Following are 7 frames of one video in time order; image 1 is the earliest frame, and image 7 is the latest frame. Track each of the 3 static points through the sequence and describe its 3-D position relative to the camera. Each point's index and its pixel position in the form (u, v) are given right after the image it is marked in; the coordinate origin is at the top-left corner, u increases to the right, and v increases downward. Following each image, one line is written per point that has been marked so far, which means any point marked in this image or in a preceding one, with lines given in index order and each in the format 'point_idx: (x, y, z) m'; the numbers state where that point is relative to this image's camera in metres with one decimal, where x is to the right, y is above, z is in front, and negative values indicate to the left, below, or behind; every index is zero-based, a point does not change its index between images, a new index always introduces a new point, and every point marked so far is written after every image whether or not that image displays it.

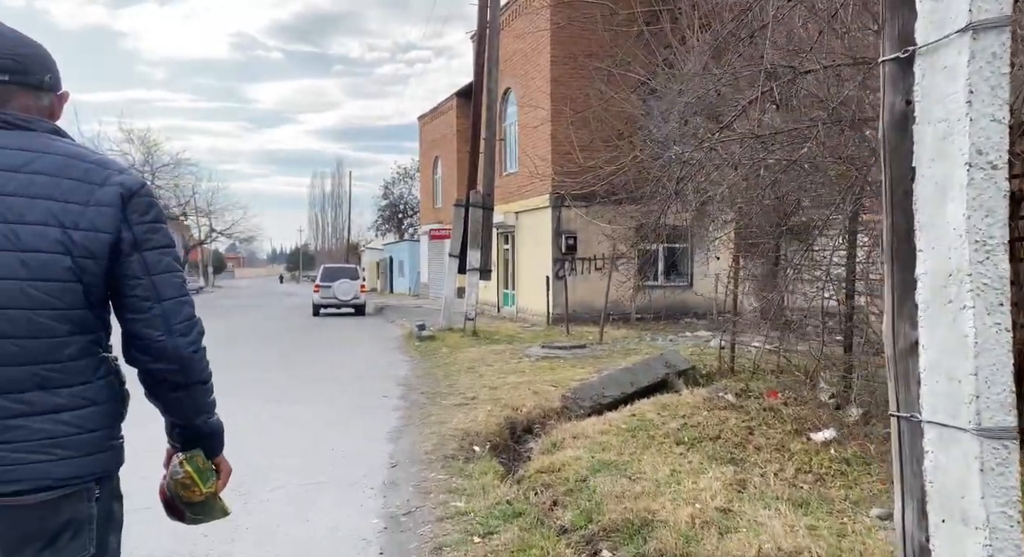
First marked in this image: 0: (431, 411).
0: (-0.8, -1.3, +7.1) m
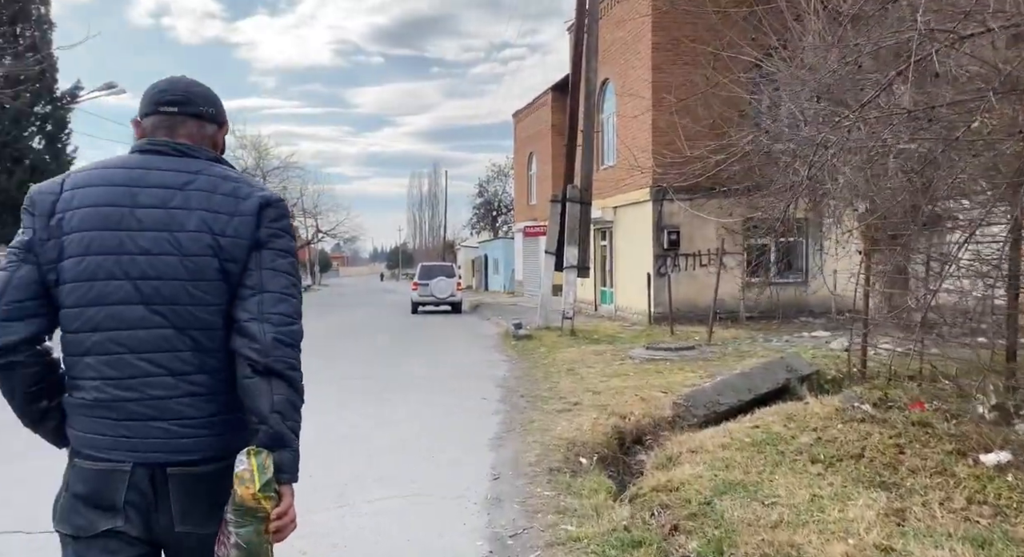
0: (+0.2, -1.3, +6.7) m
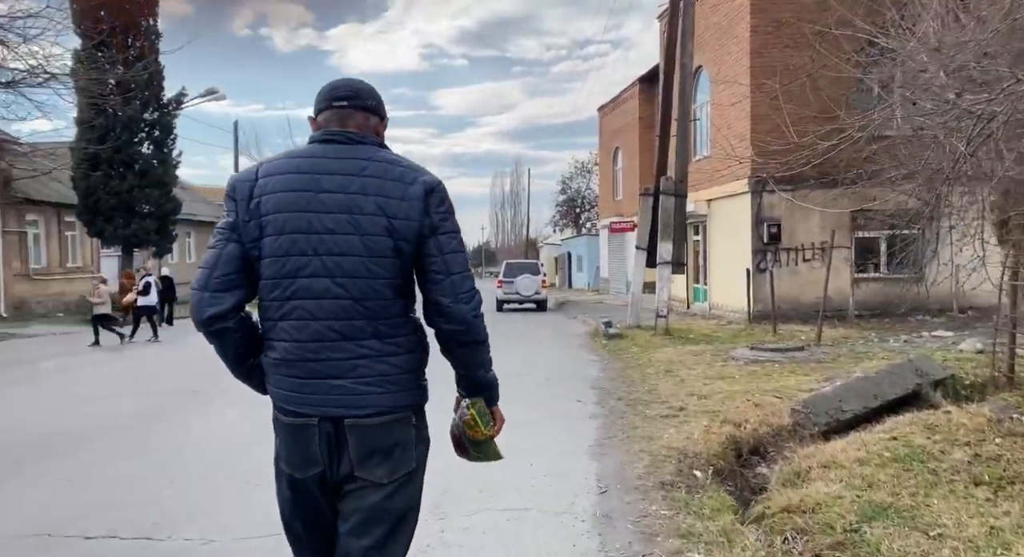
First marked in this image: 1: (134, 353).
0: (+1.1, -1.2, +6.2) m
1: (-7.4, -1.5, +14.2) m
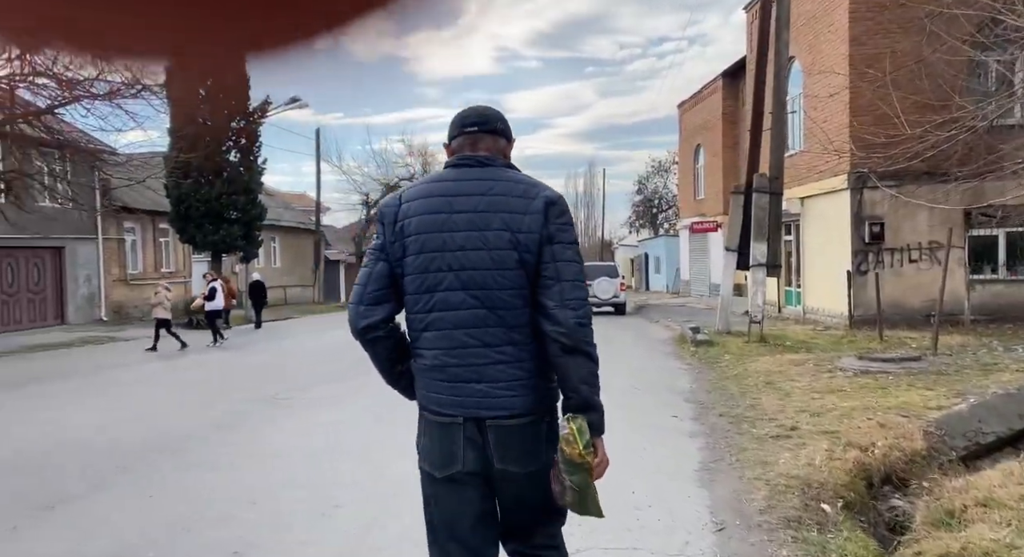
0: (+1.8, -1.3, +5.7) m
1: (-5.8, -1.6, +14.4) m
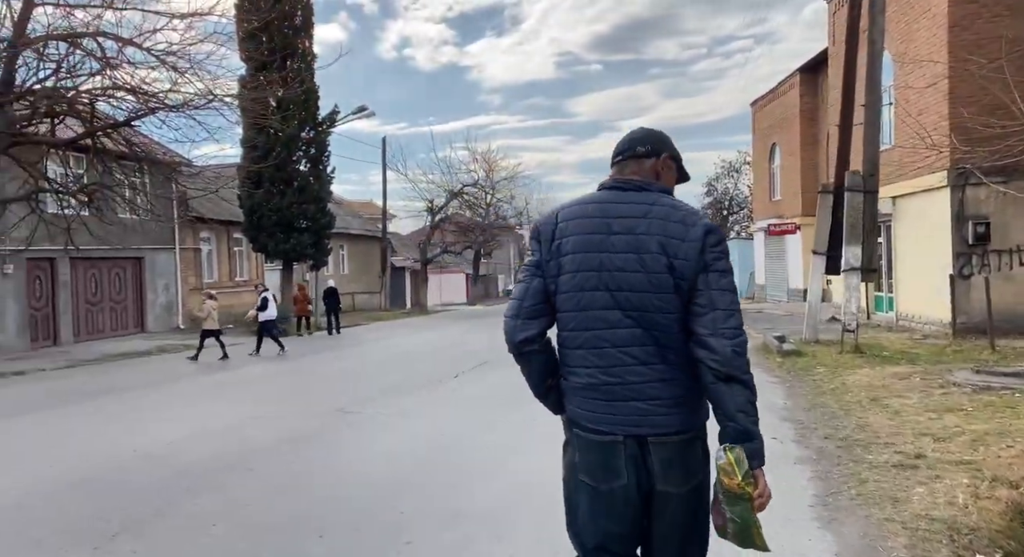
0: (+2.4, -1.4, +5.0) m
1: (-4.4, -1.8, +14.4) m
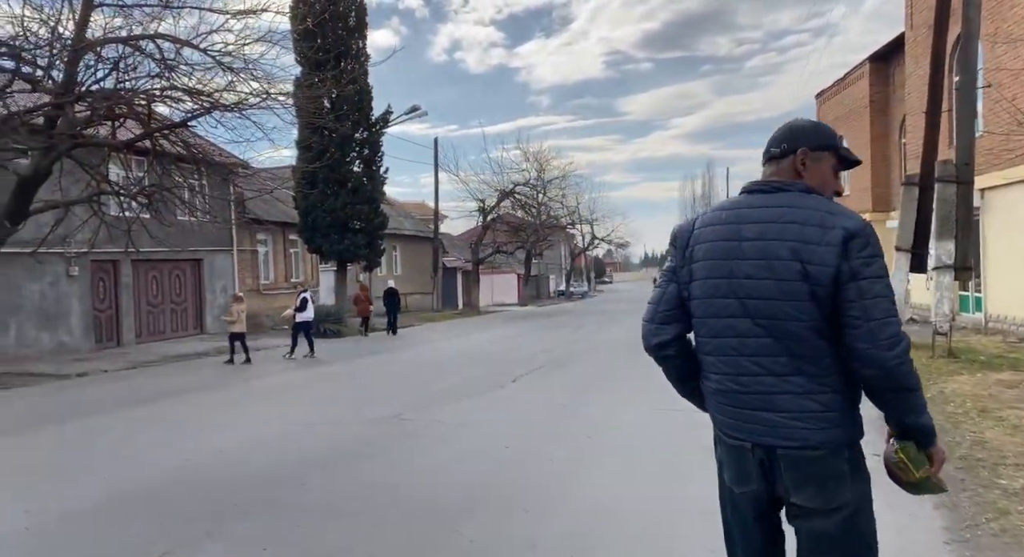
0: (+2.9, -1.3, +4.3) m
1: (-3.2, -1.8, +14.2) m
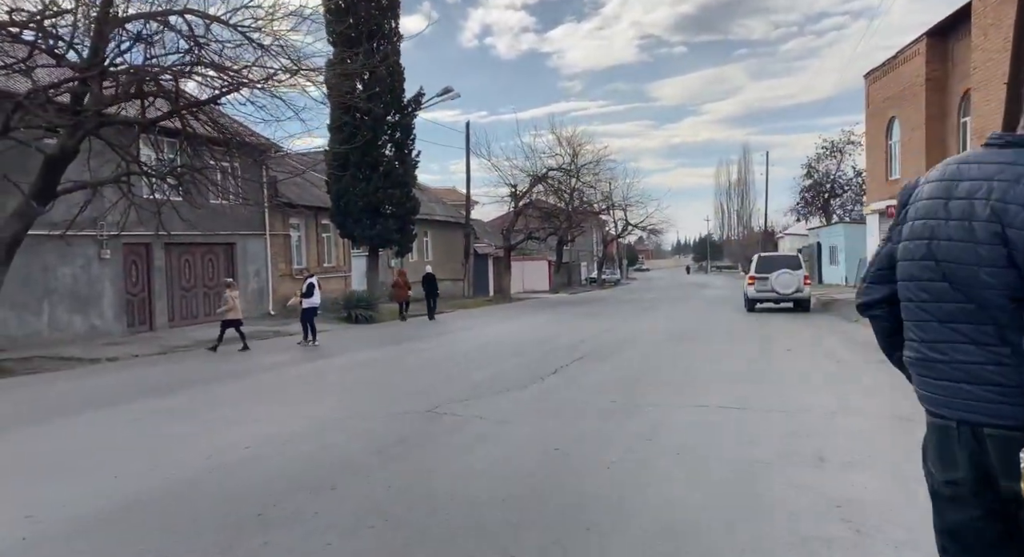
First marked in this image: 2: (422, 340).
0: (+3.2, -1.3, +3.6) m
1: (-2.5, -1.5, +13.7) m
2: (-2.2, -1.5, +17.8) m
